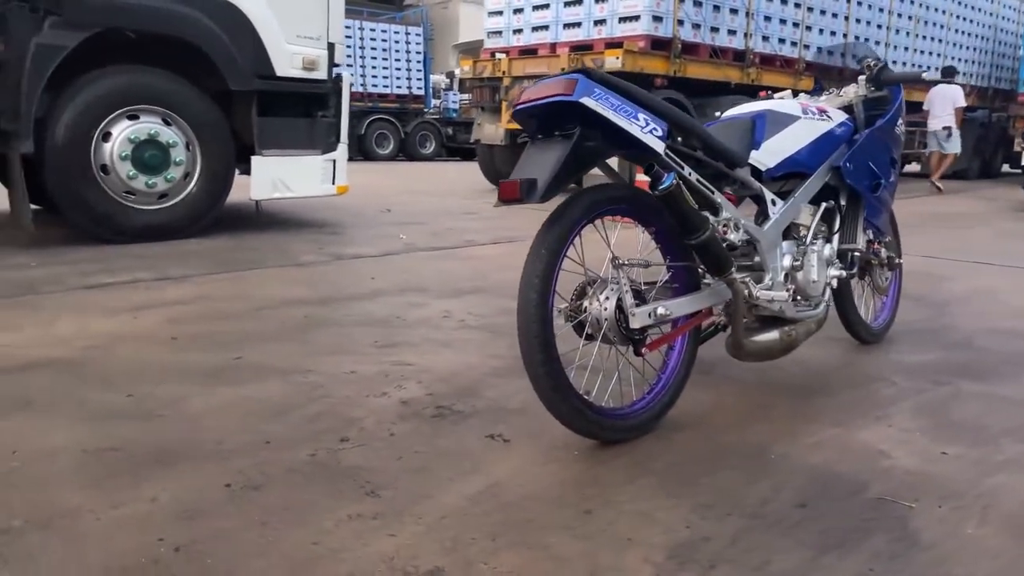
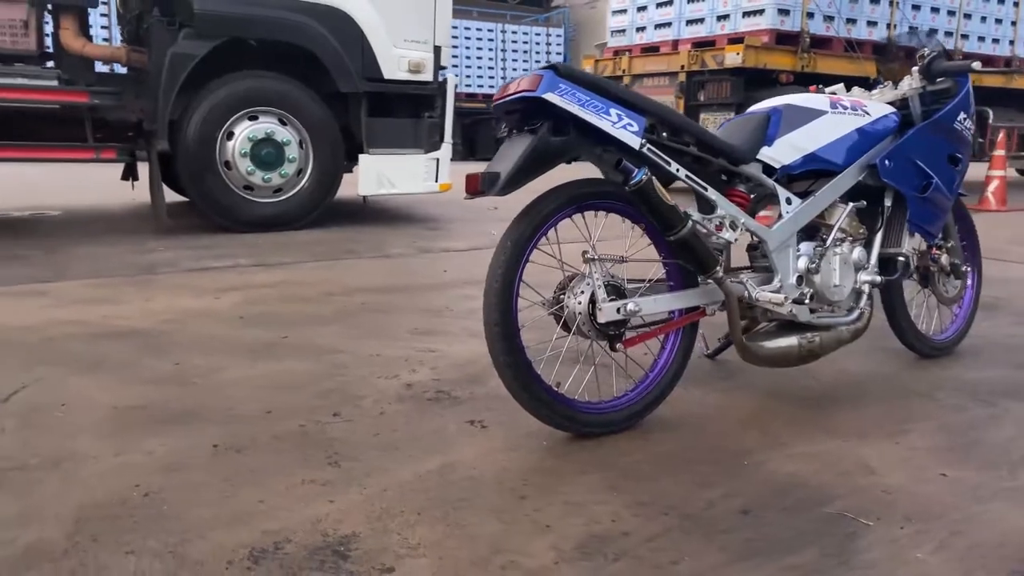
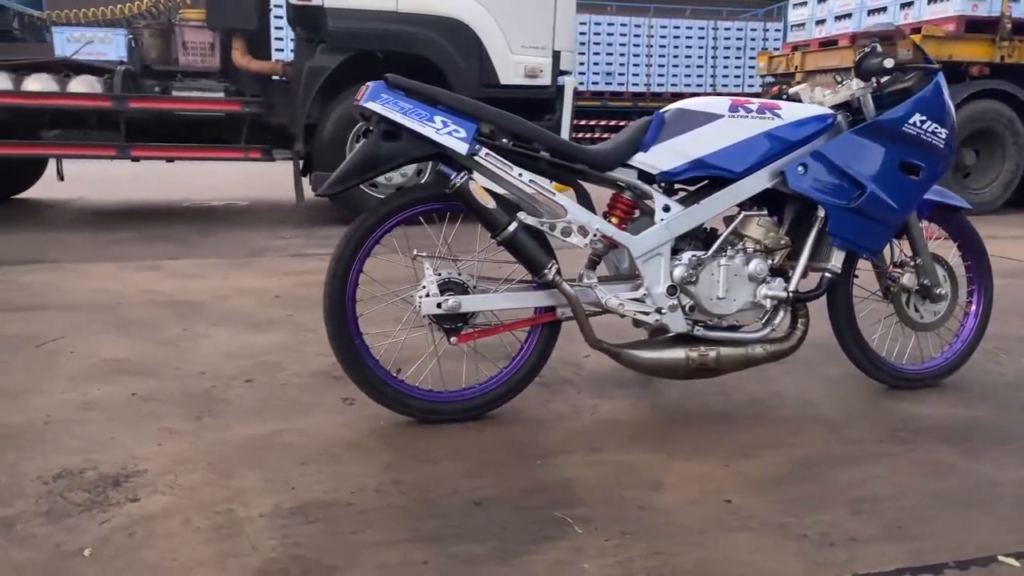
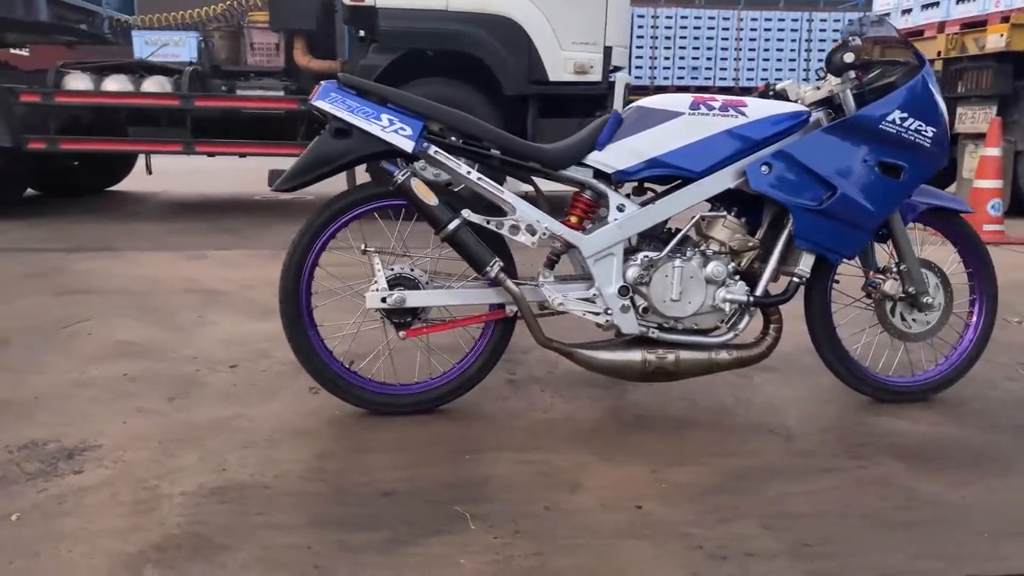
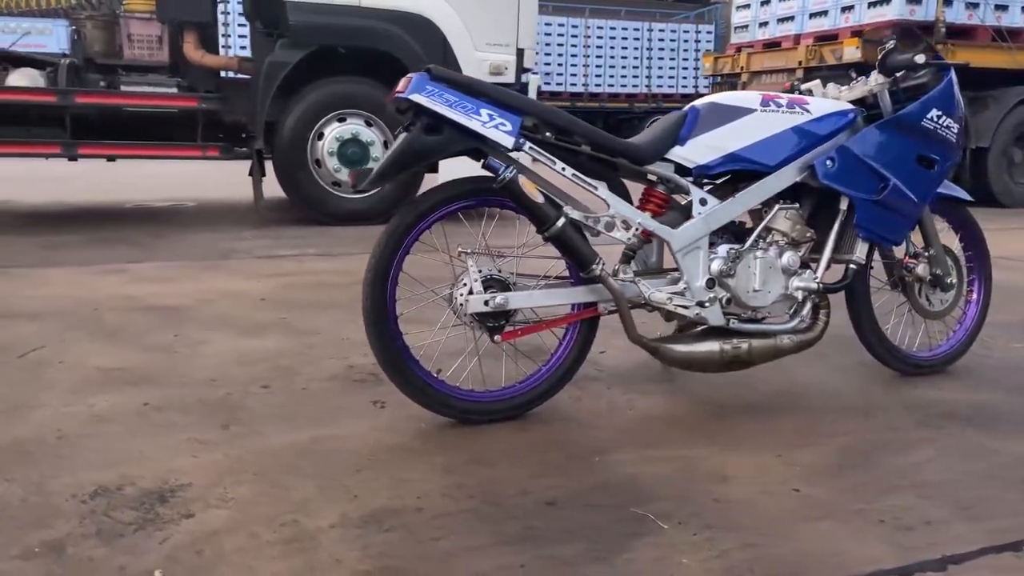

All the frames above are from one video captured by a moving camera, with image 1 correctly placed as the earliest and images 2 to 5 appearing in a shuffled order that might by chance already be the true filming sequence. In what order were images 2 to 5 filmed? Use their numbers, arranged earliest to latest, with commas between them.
2, 5, 3, 4
